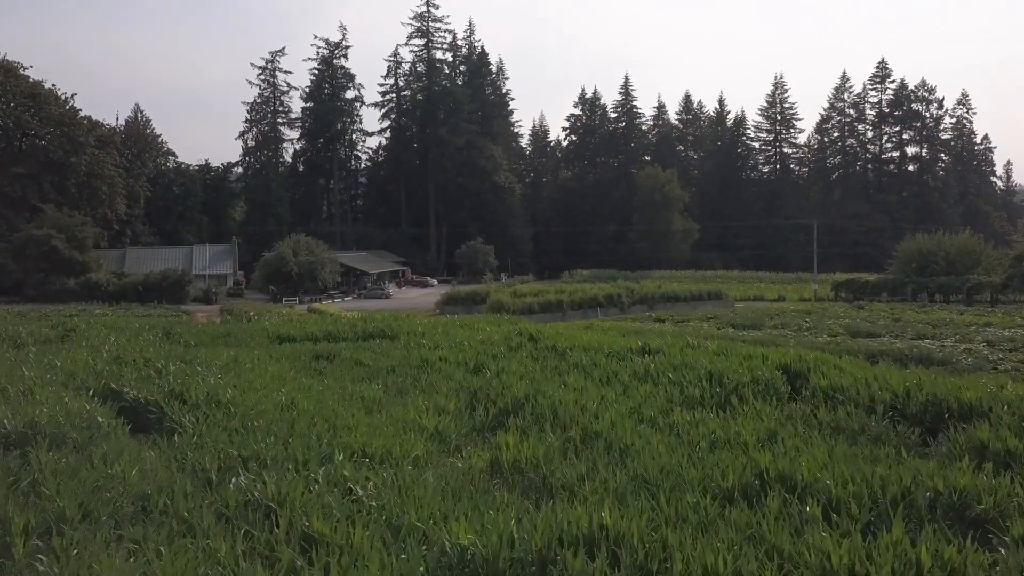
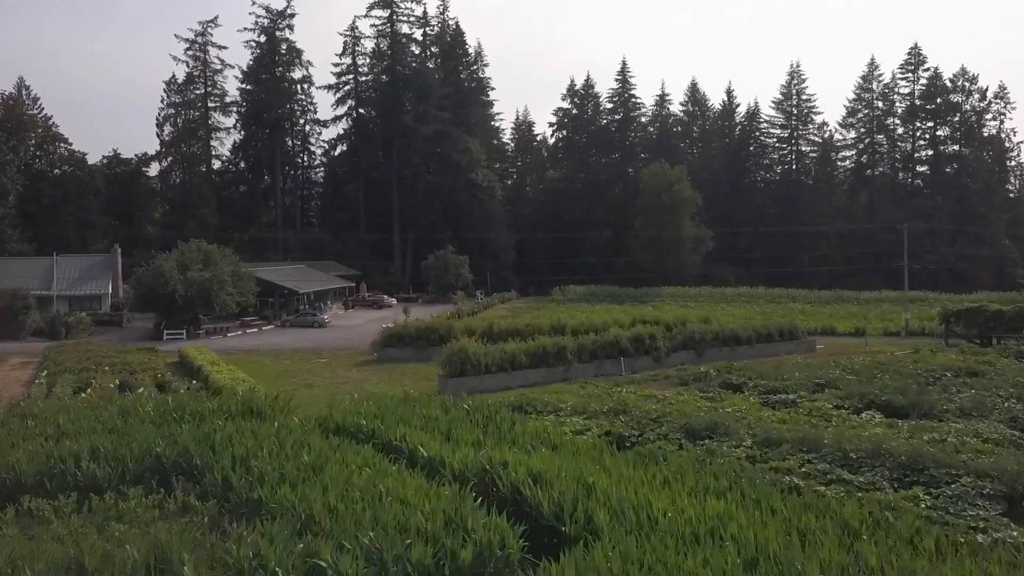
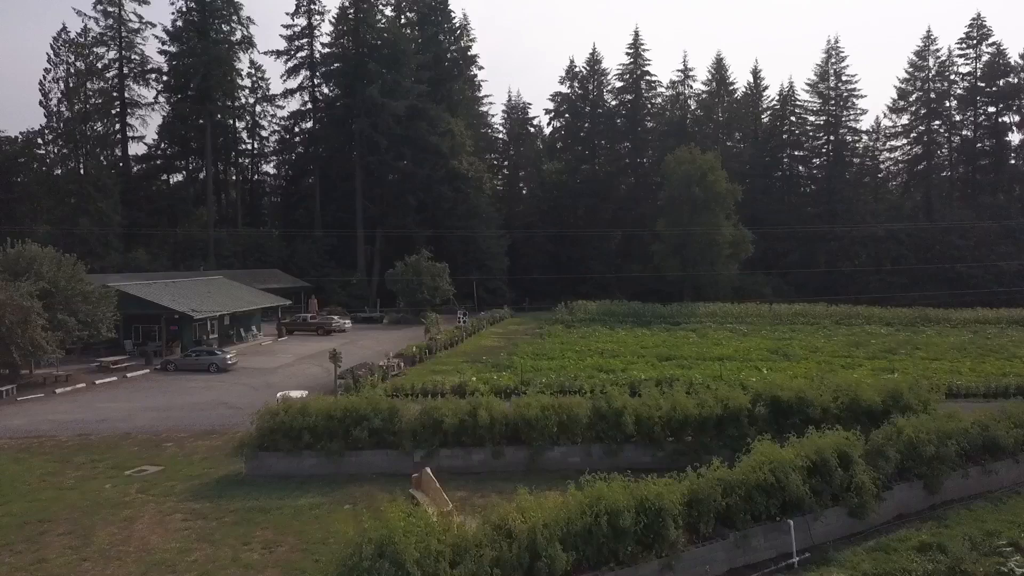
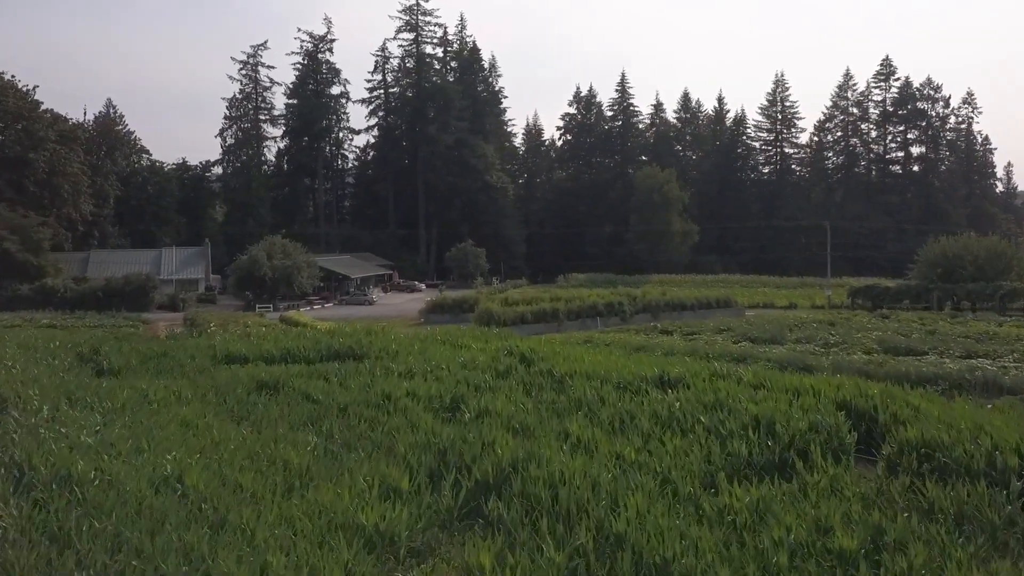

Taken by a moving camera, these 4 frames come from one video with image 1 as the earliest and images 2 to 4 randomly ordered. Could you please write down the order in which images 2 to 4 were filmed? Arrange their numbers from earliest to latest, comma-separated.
4, 2, 3
